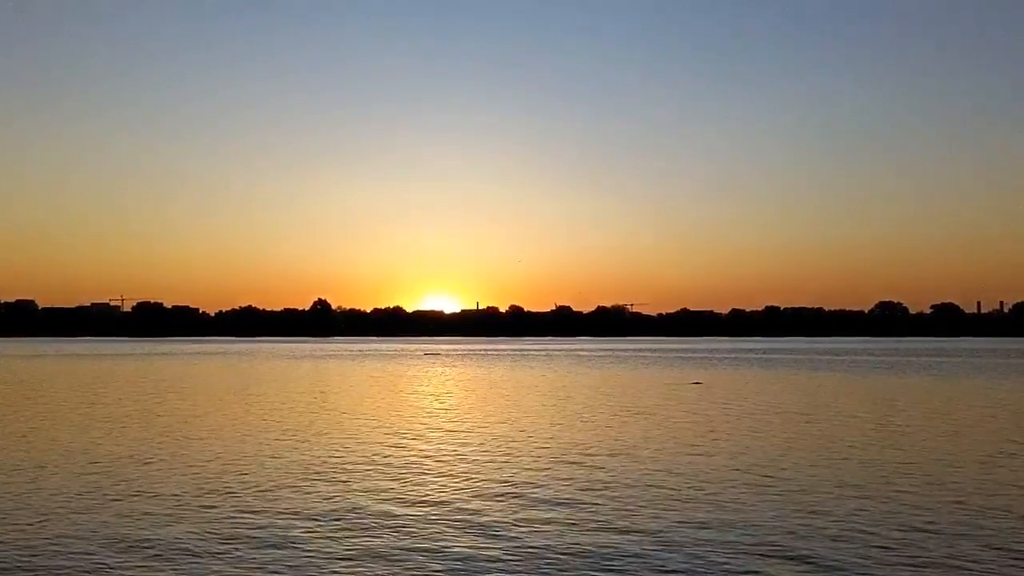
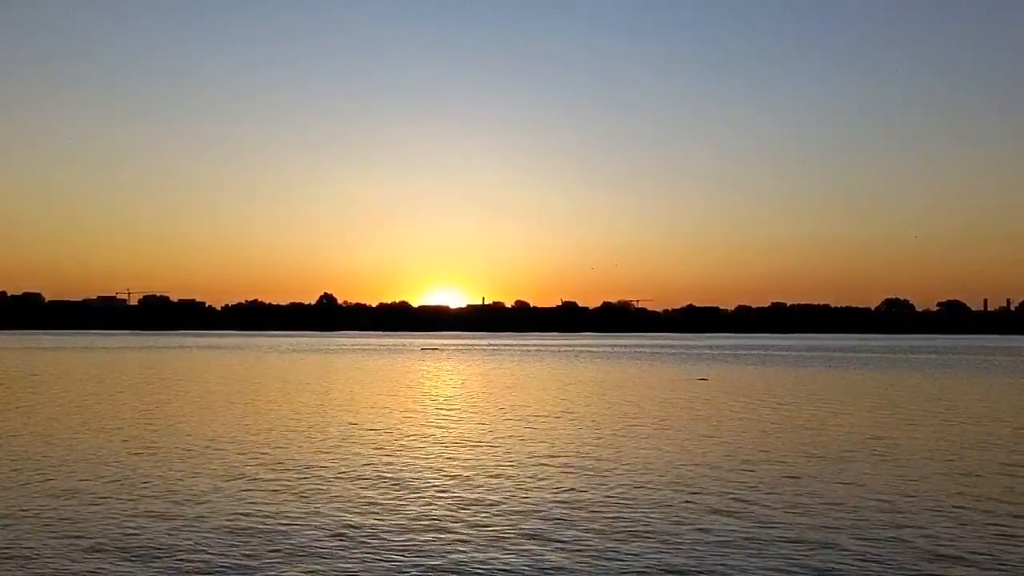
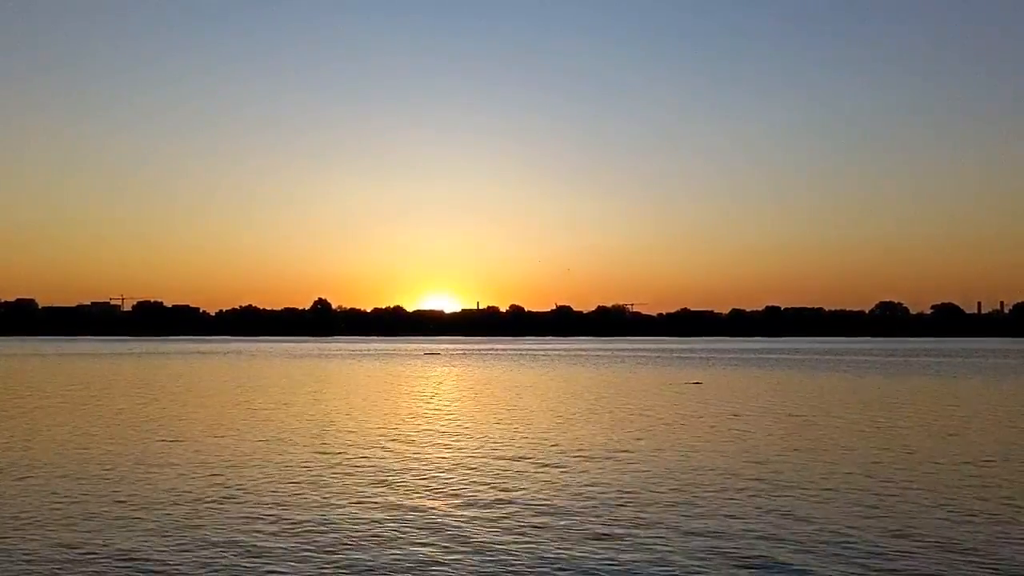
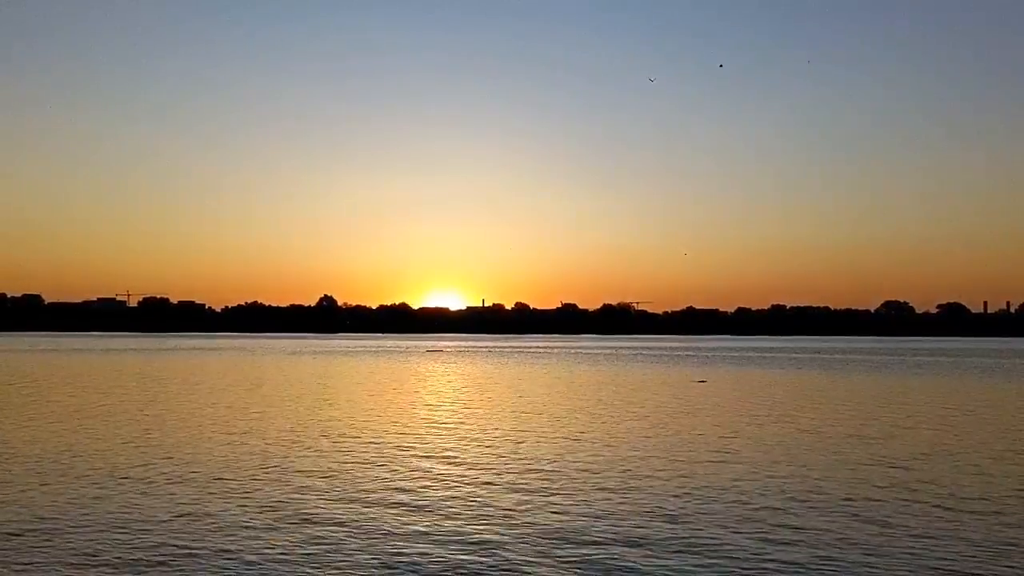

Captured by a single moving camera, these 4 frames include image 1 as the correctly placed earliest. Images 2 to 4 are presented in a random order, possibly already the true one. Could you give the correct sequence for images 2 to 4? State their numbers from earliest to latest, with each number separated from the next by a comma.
3, 4, 2
